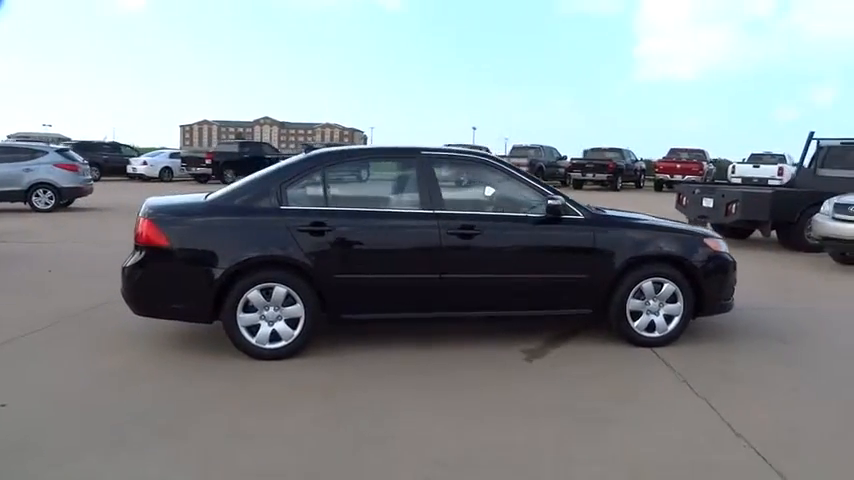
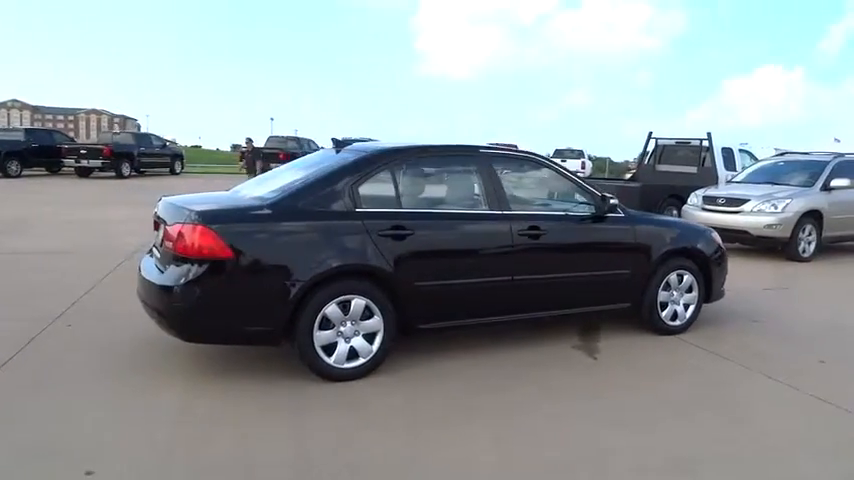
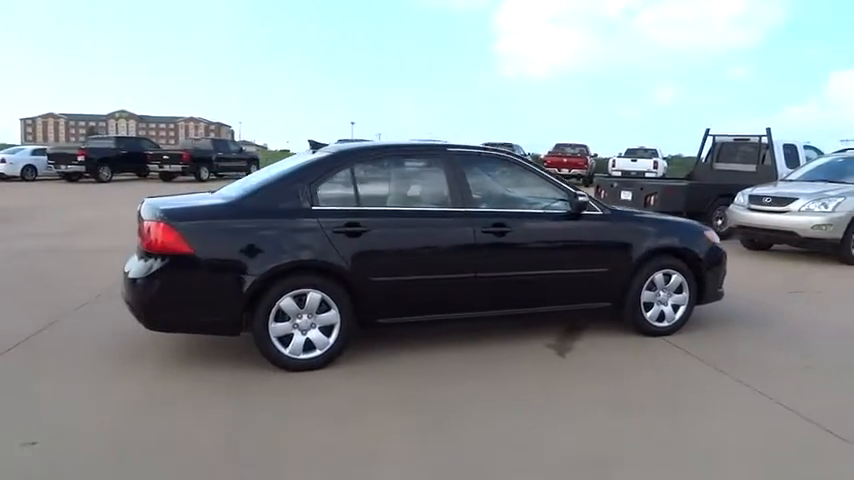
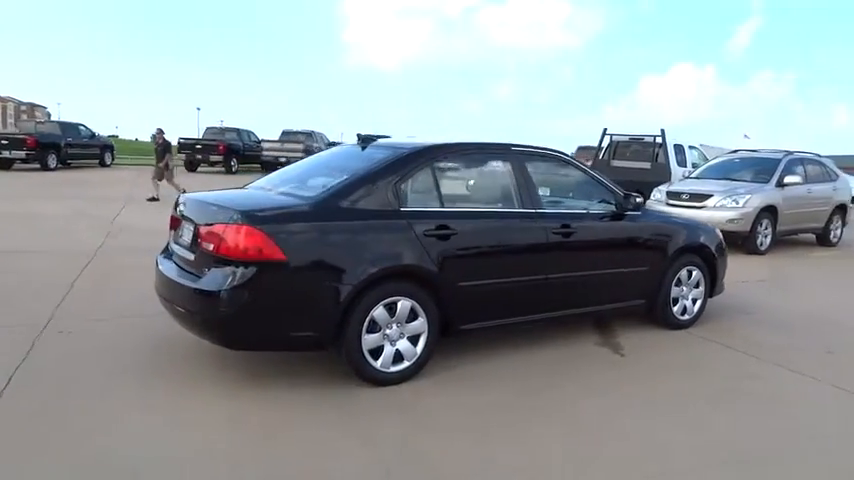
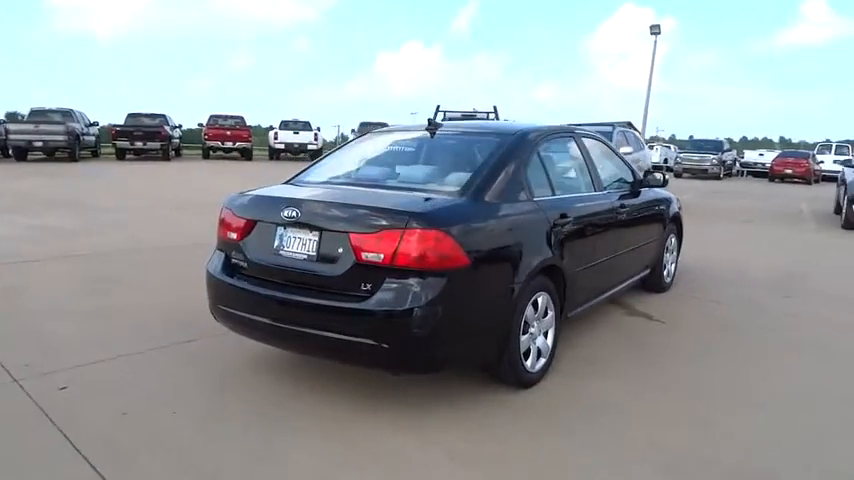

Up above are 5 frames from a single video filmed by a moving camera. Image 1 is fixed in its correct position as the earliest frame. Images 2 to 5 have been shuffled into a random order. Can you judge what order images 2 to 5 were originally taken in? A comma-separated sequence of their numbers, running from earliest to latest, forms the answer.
3, 2, 4, 5
